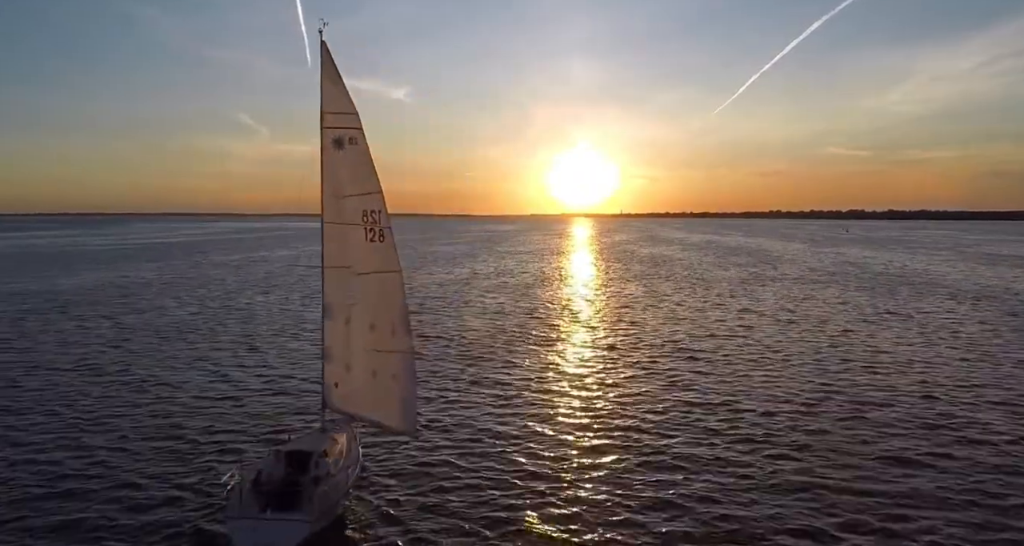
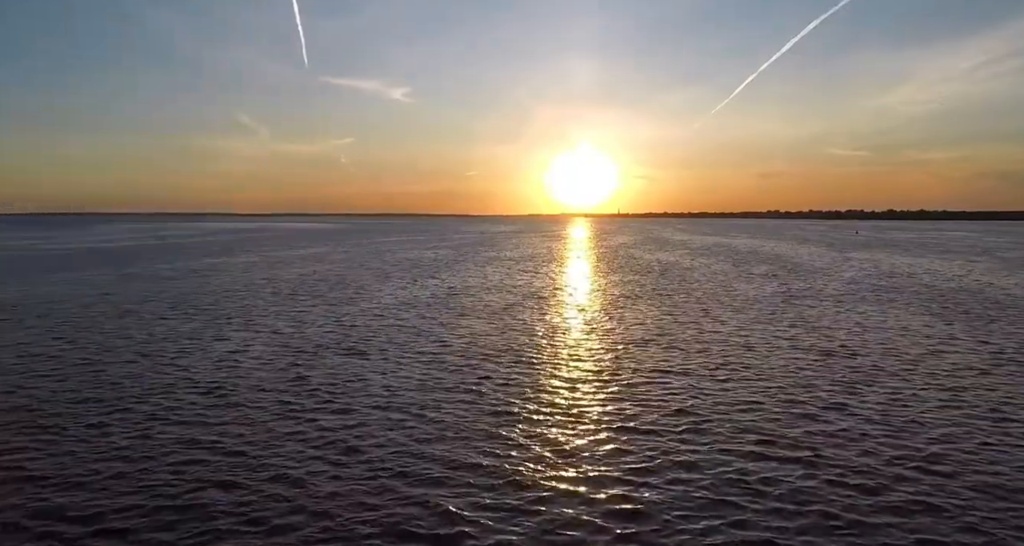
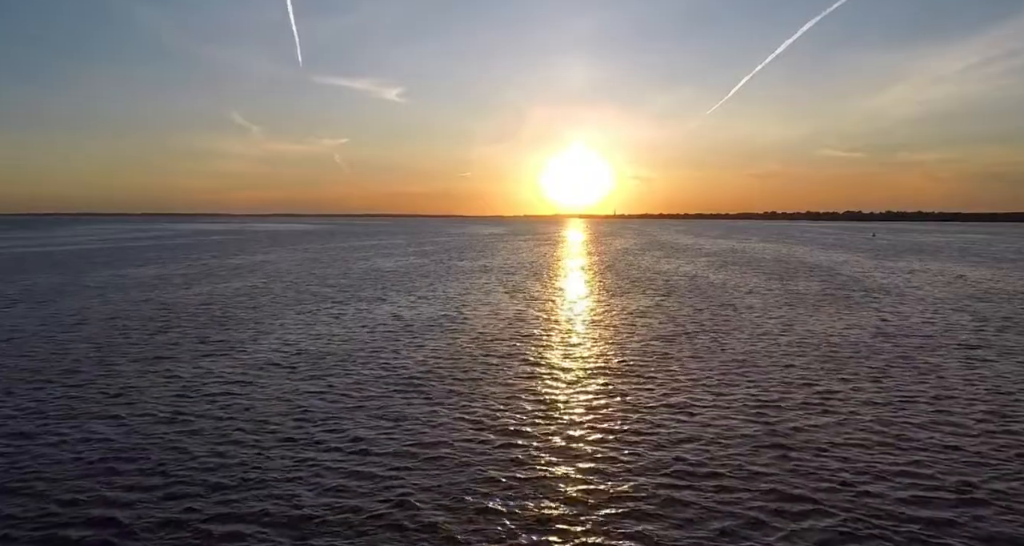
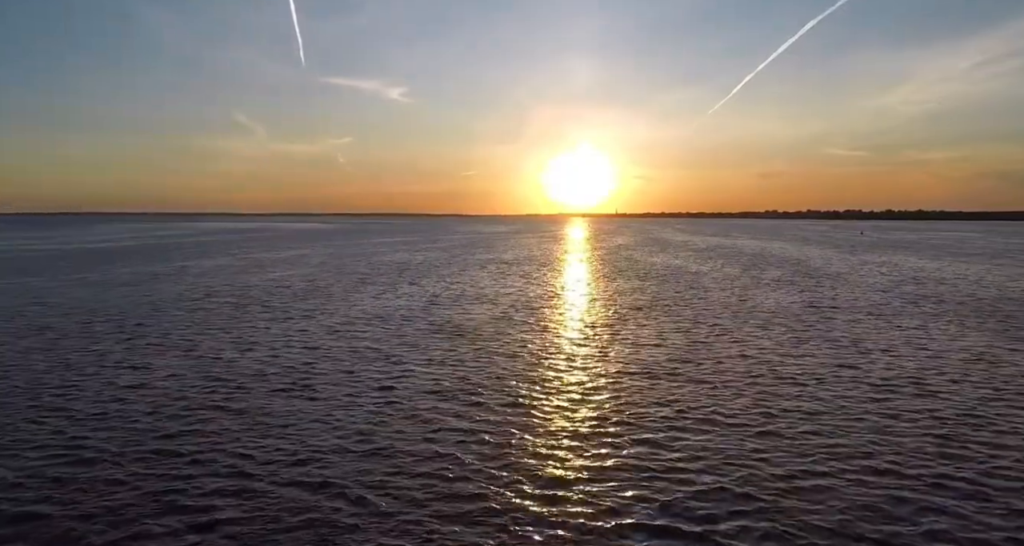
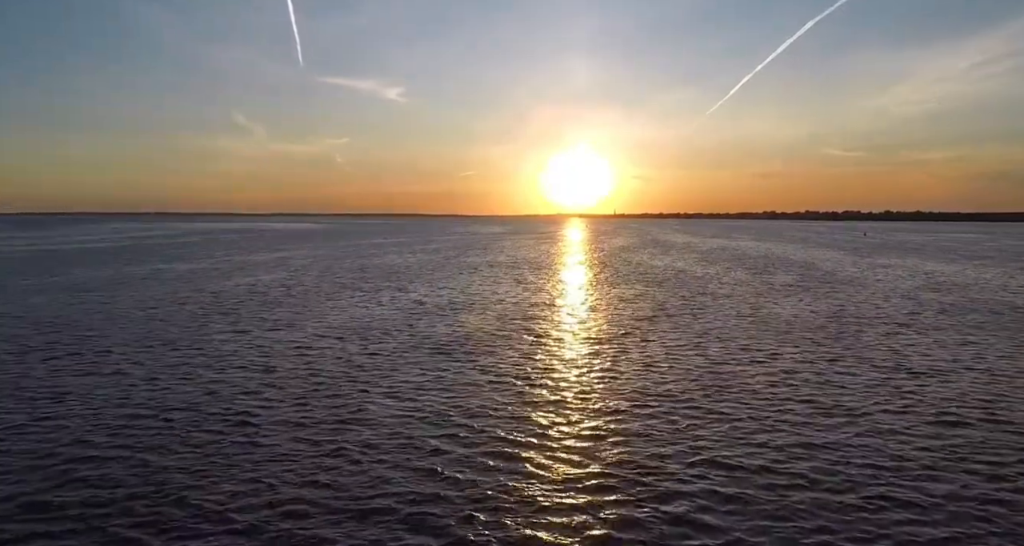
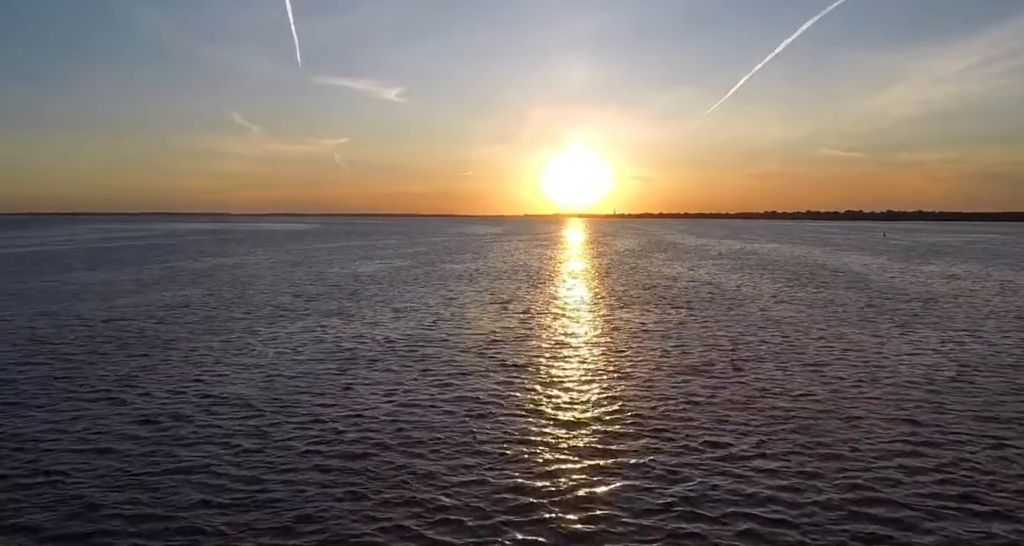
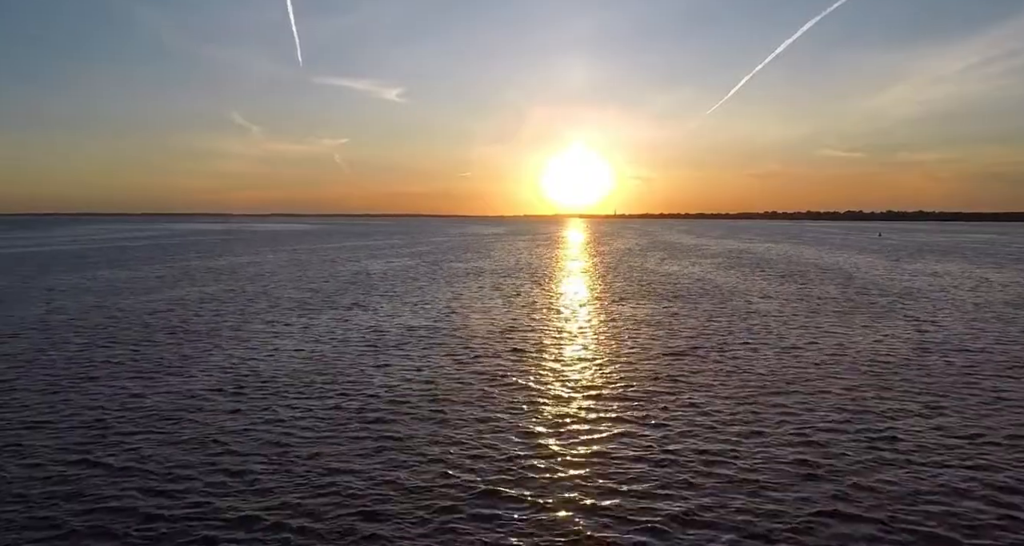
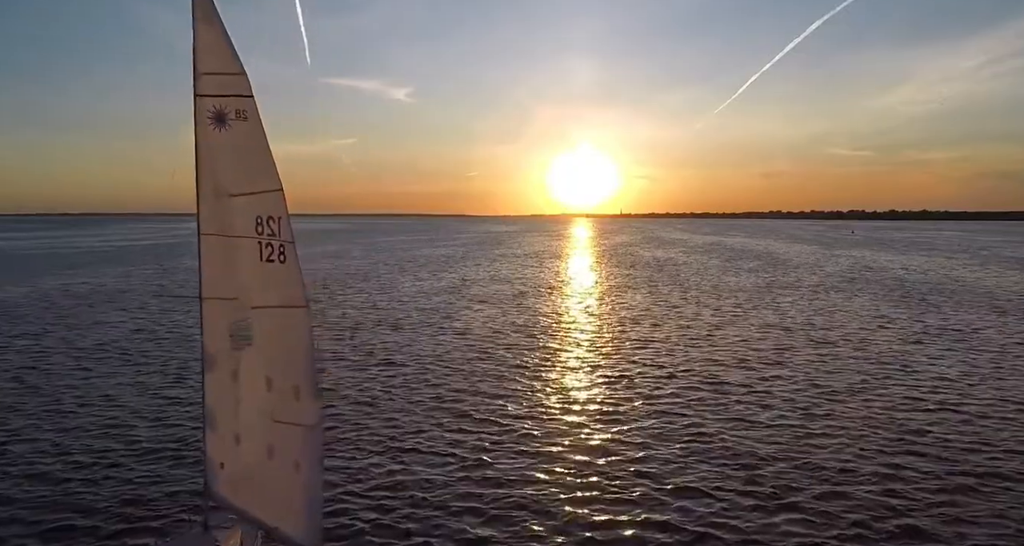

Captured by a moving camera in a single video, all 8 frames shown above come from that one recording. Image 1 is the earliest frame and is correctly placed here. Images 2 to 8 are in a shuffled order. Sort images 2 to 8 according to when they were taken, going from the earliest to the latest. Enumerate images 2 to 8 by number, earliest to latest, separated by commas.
8, 2, 4, 5, 3, 7, 6
